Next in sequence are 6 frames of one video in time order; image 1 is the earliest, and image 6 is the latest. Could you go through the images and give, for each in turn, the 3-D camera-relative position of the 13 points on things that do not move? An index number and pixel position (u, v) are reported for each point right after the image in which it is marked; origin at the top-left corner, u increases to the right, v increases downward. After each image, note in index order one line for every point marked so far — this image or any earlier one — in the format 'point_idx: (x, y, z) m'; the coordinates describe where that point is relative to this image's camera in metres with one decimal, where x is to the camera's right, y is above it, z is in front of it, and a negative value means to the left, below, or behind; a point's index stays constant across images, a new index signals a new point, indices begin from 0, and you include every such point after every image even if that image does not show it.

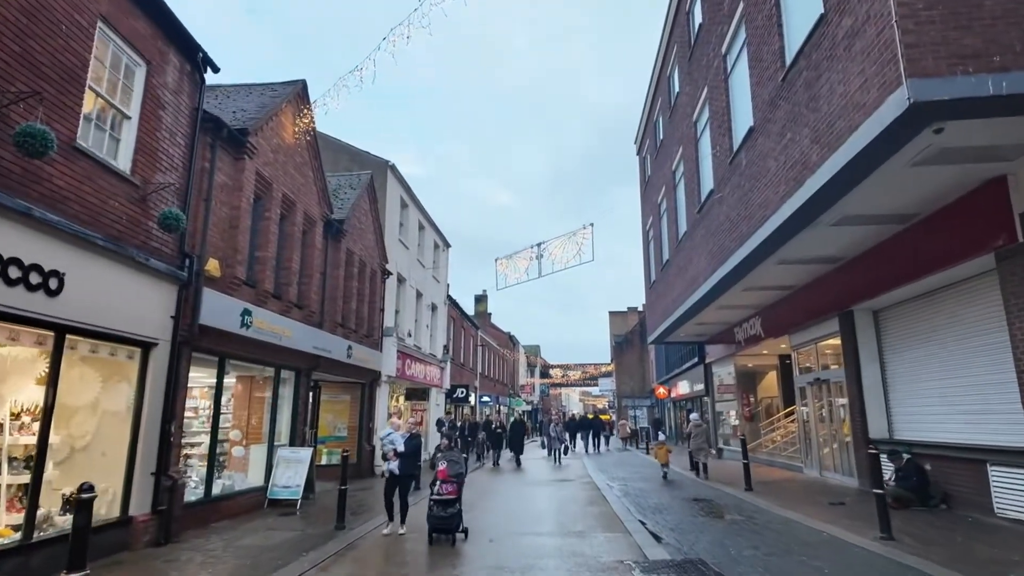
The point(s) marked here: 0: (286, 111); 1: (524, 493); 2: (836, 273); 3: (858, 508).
0: (-4.3, +3.3, +11.1) m
1: (+0.2, -4.4, +12.5) m
2: (+7.0, +0.3, +12.6) m
3: (+6.1, -3.8, +10.2) m
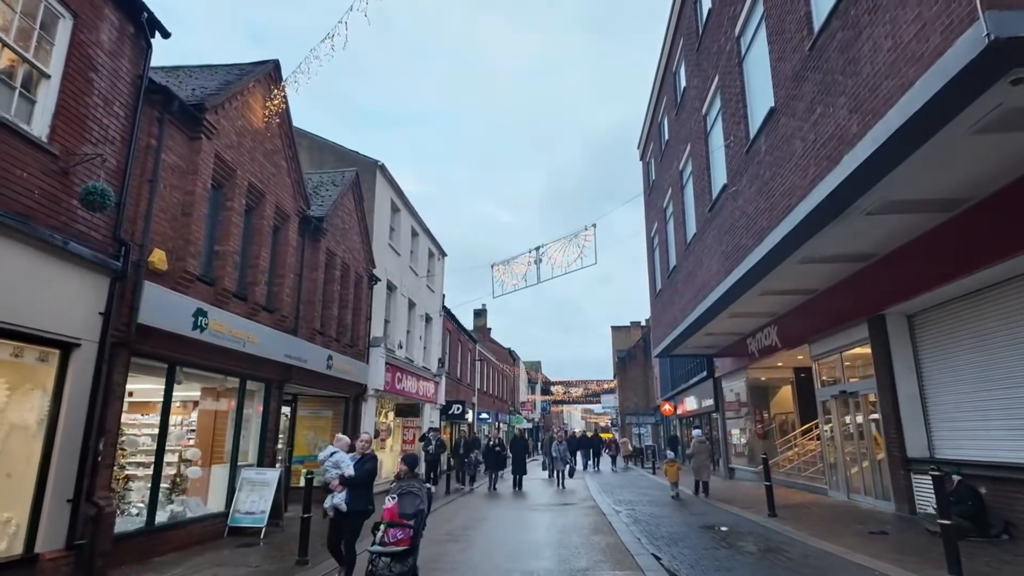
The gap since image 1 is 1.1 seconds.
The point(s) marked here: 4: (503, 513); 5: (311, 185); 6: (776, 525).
0: (-4.4, +3.3, +10.0) m
1: (+0.1, -4.5, +11.2) m
2: (+6.9, +0.3, +11.4) m
3: (+5.9, -3.8, +8.9) m
4: (-0.2, -4.6, +11.8) m
5: (-4.9, +2.5, +14.2) m
6: (+4.7, -4.2, +10.4) m
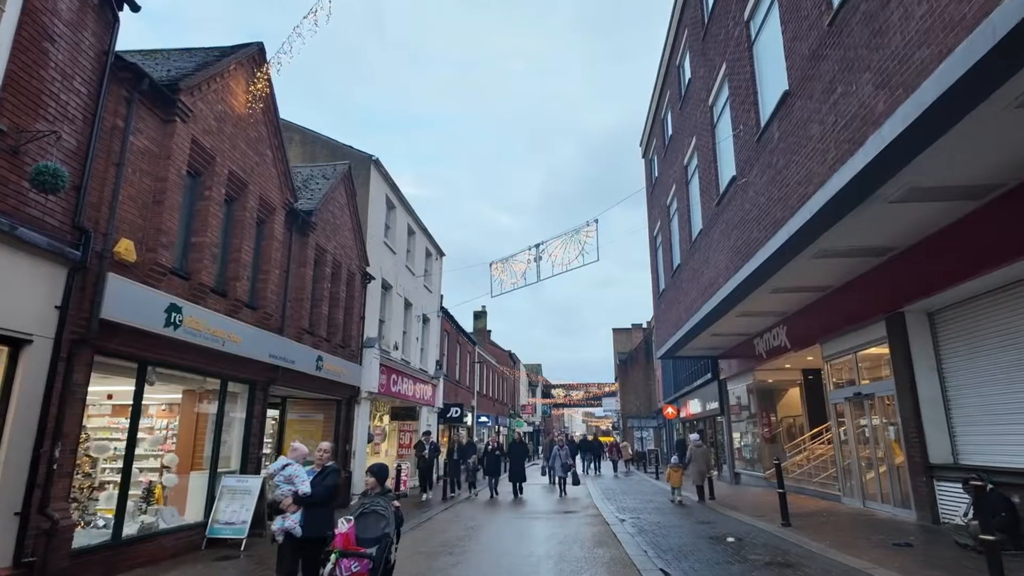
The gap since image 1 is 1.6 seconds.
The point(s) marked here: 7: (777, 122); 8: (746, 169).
0: (-4.4, +3.4, +9.4) m
1: (+0.1, -4.4, +10.6) m
2: (+6.8, +0.4, +10.8) m
3: (+5.9, -3.7, +8.3) m
4: (-0.3, -4.5, +11.2) m
5: (-4.9, +2.5, +13.6) m
6: (+4.7, -4.1, +9.8) m
7: (+4.4, +2.8, +9.8) m
8: (+4.6, +2.3, +11.5) m
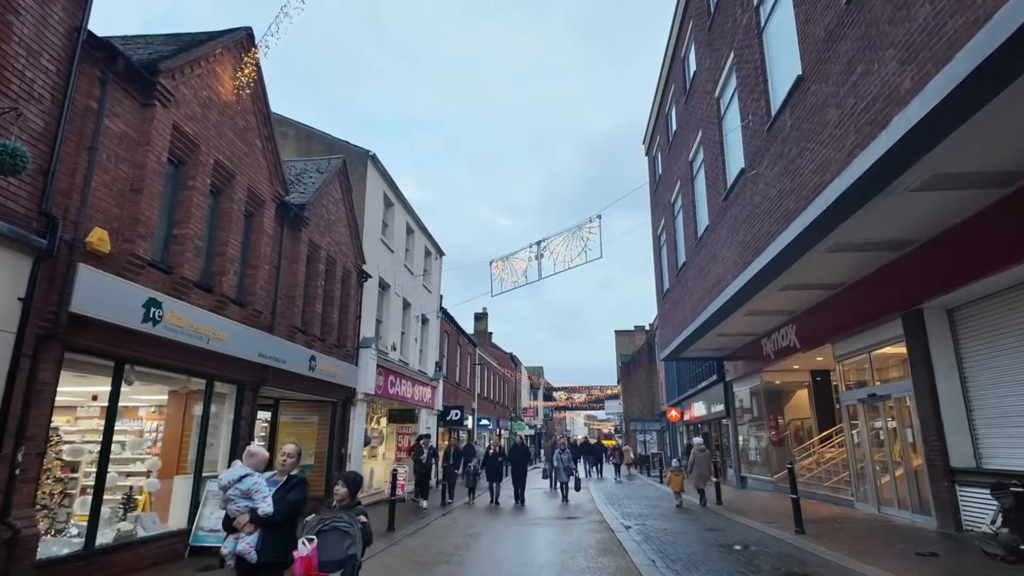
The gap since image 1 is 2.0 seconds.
0: (-4.4, +3.5, +9.0) m
1: (+0.1, -4.3, +10.1) m
2: (+6.8, +0.5, +10.3) m
3: (+5.9, -3.6, +7.8) m
4: (-0.3, -4.4, +10.7) m
5: (-4.9, +2.6, +13.2) m
6: (+4.7, -4.1, +9.3) m
7: (+4.4, +2.9, +9.3) m
8: (+4.6, +2.4, +11.0) m
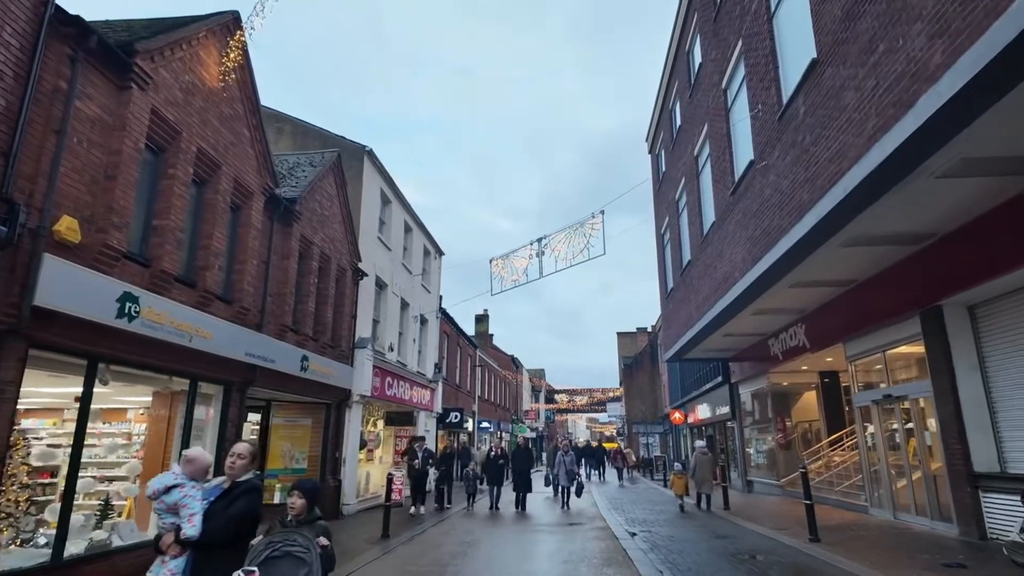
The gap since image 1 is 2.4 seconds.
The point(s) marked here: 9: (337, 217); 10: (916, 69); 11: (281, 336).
0: (-4.4, +3.6, +8.5) m
1: (+0.1, -4.3, +9.6) m
2: (+6.8, +0.5, +9.8) m
3: (+5.9, -3.5, +7.3) m
4: (-0.3, -4.4, +10.3) m
5: (-4.9, +2.6, +12.7) m
6: (+4.7, -4.0, +8.8) m
7: (+4.4, +2.9, +8.9) m
8: (+4.6, +2.5, +10.5) m
9: (-4.0, +1.6, +13.5) m
10: (+4.2, +2.3, +6.1) m
11: (-4.3, -0.9, +11.0) m
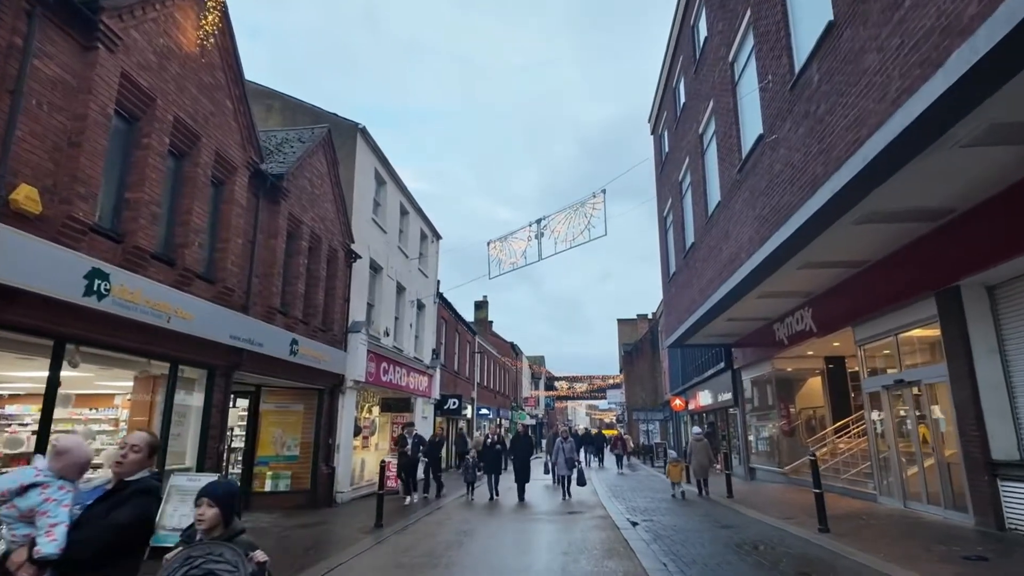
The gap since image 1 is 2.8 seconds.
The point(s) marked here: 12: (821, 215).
0: (-4.5, +3.9, +8.0) m
1: (0.0, -3.9, +9.3) m
2: (+6.8, +0.9, +9.3) m
3: (+5.8, -3.3, +6.9) m
4: (-0.3, -4.0, +9.9) m
5: (-5.0, +3.0, +12.2) m
6: (+4.6, -3.7, +8.4) m
7: (+4.4, +3.2, +8.4) m
8: (+4.5, +2.8, +10.0) m
9: (-4.1, +2.0, +13.0) m
10: (+4.2, +2.5, +5.6) m
11: (-4.4, -0.6, +10.5) m
12: (+4.6, +1.1, +8.8) m
